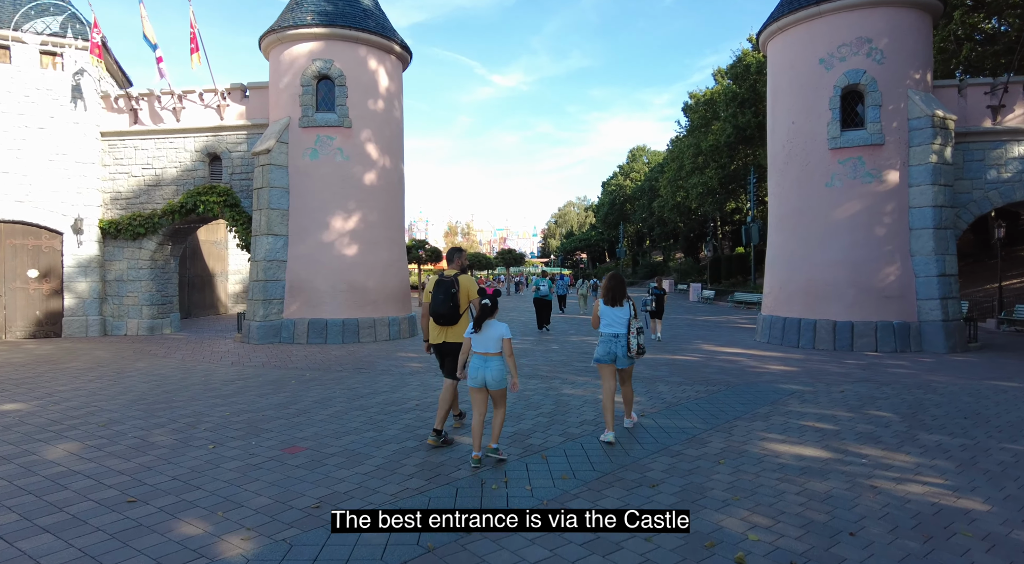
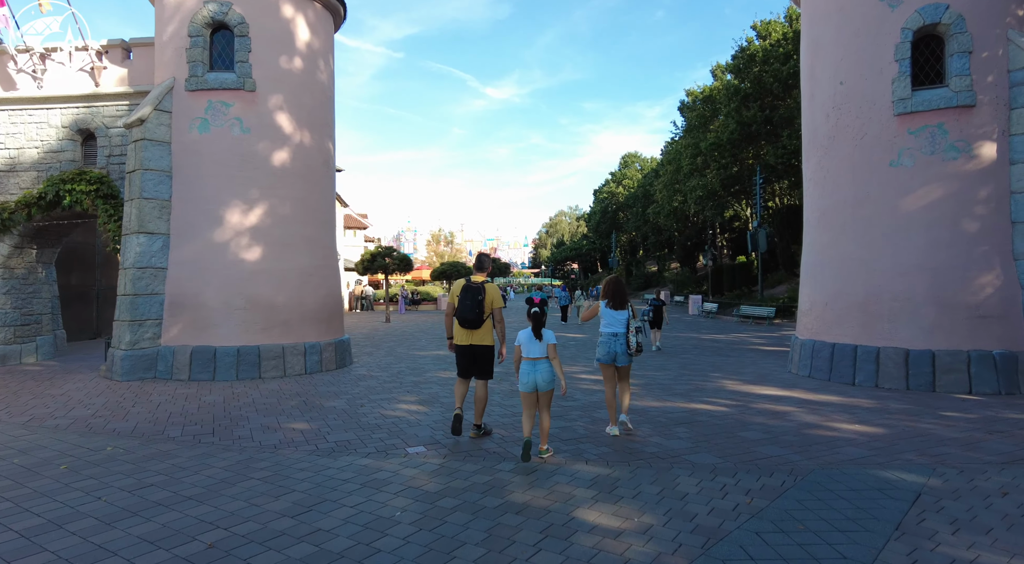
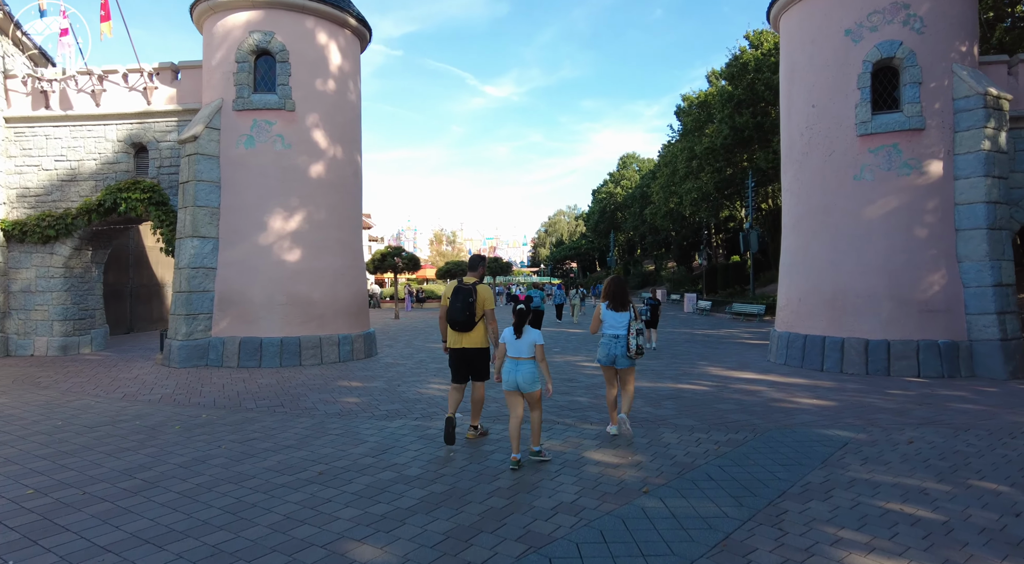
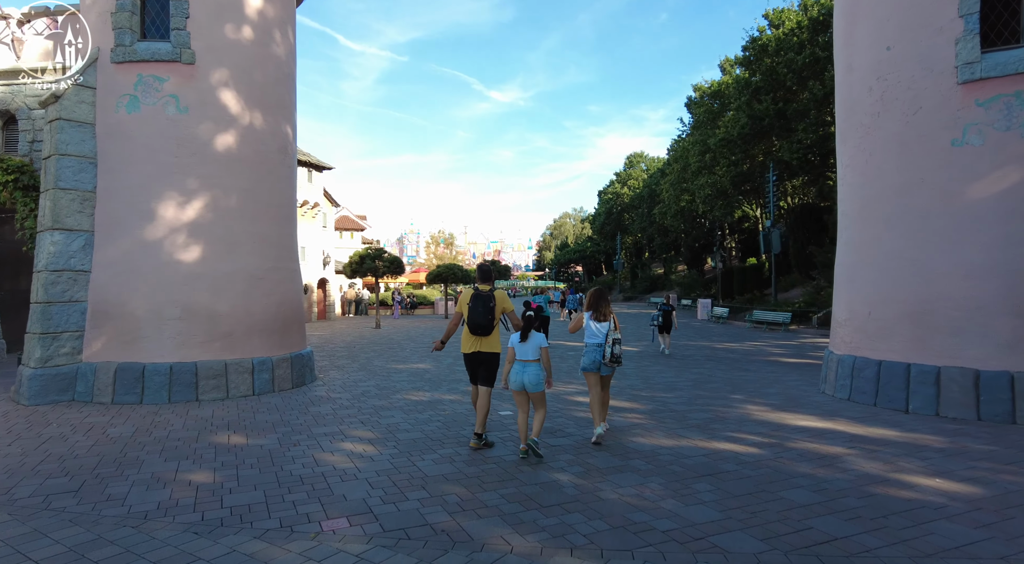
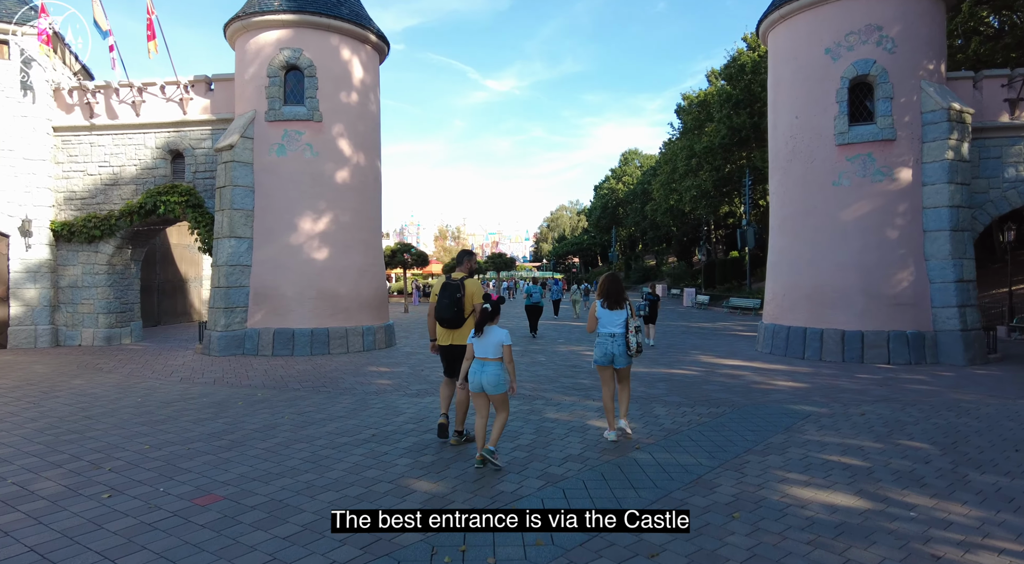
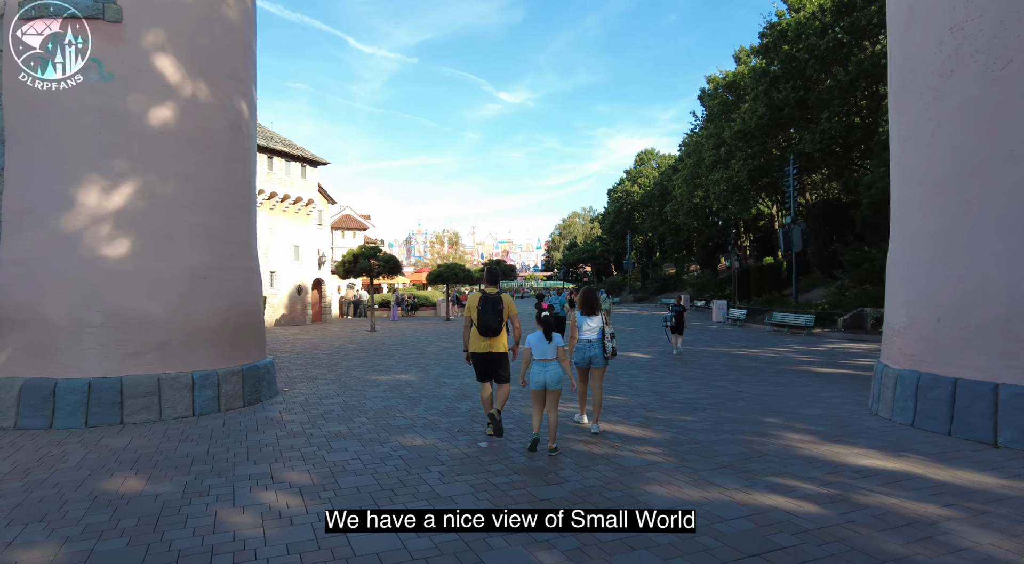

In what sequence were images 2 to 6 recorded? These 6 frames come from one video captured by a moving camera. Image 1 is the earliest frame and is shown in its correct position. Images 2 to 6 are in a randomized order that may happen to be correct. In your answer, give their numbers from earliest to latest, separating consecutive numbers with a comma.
5, 3, 2, 4, 6
